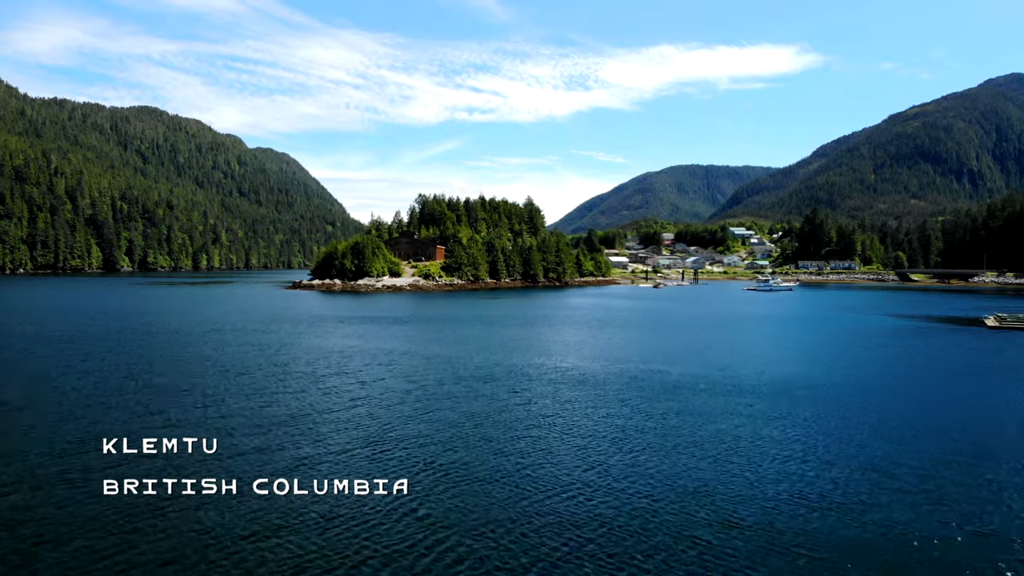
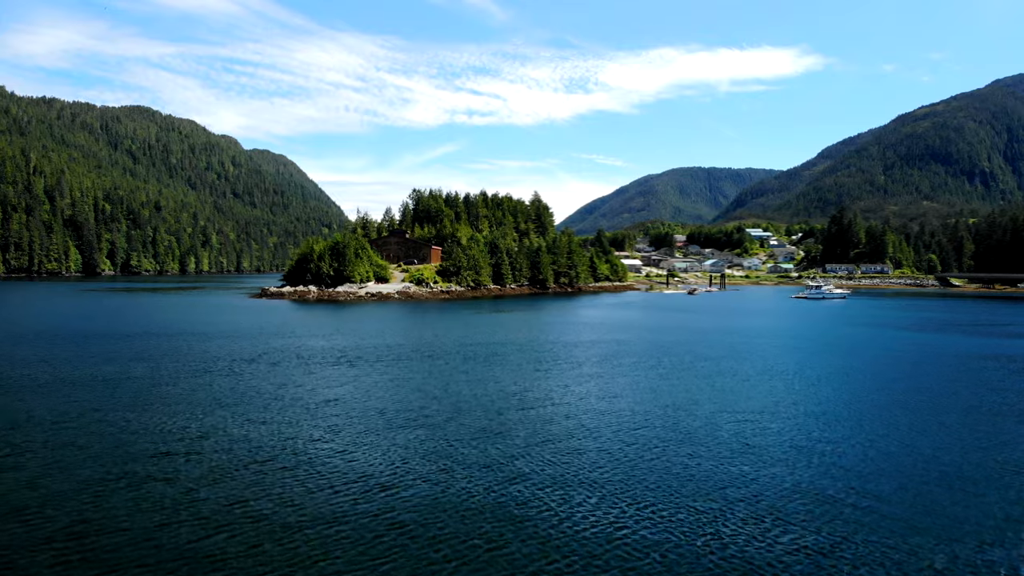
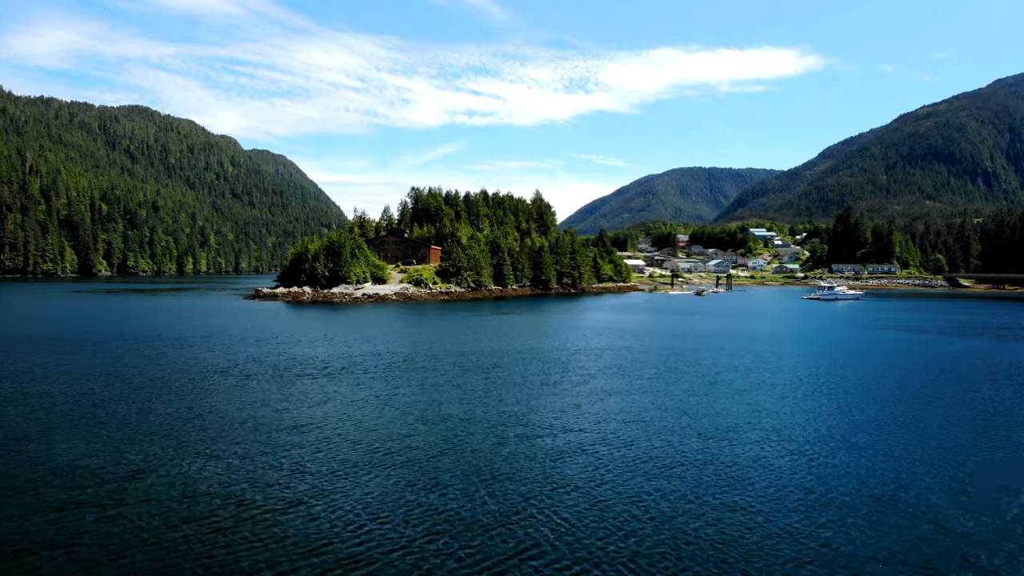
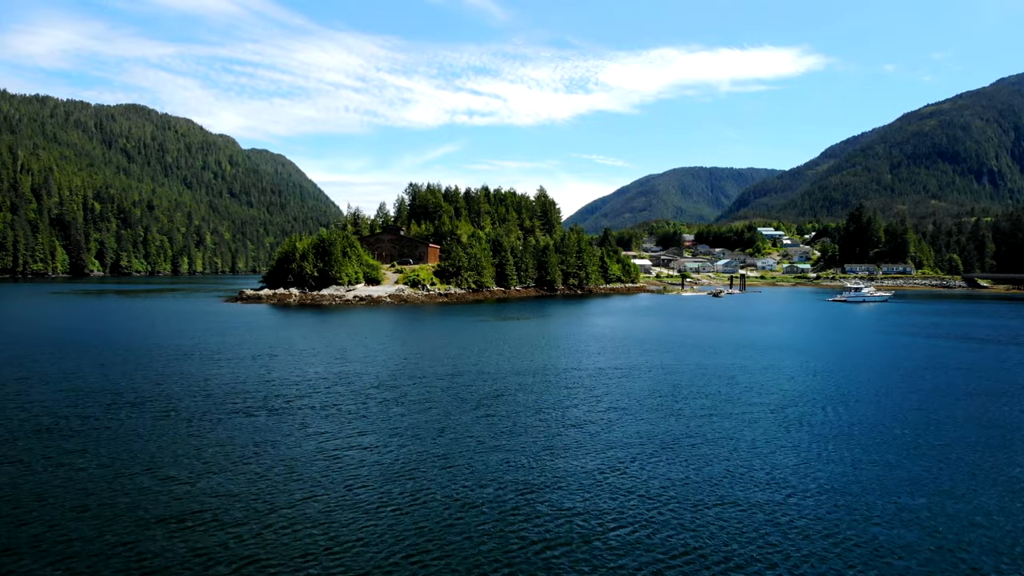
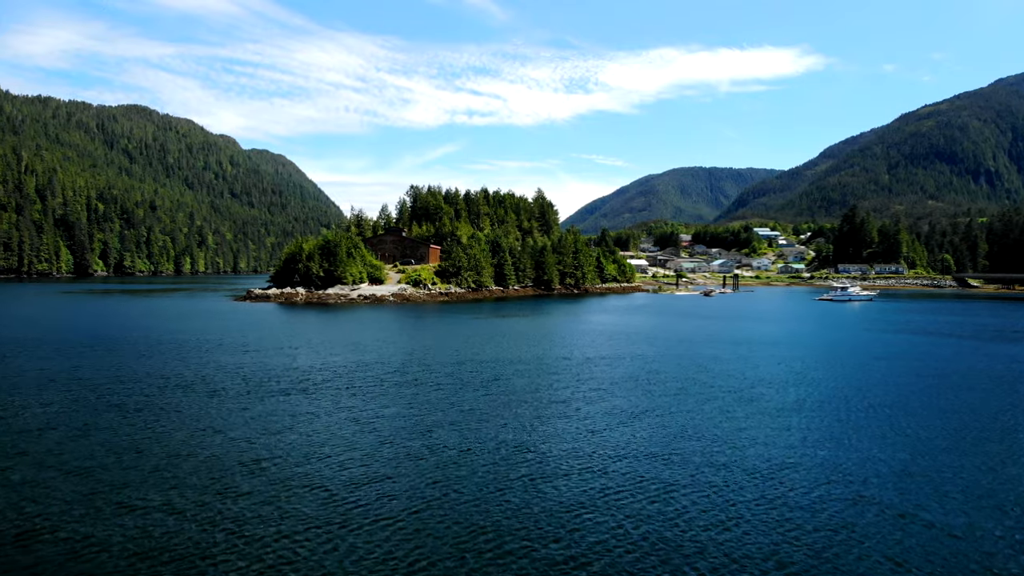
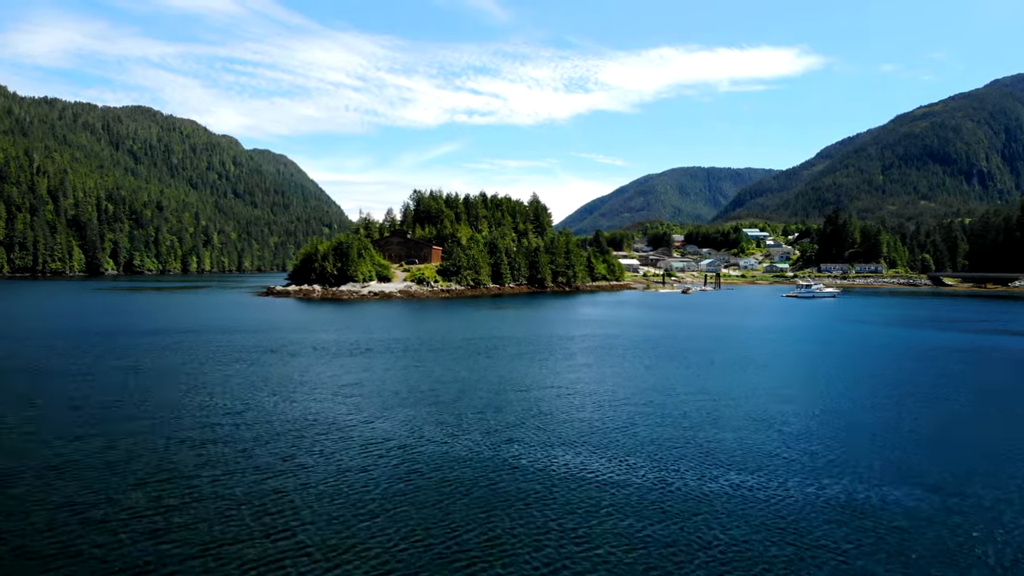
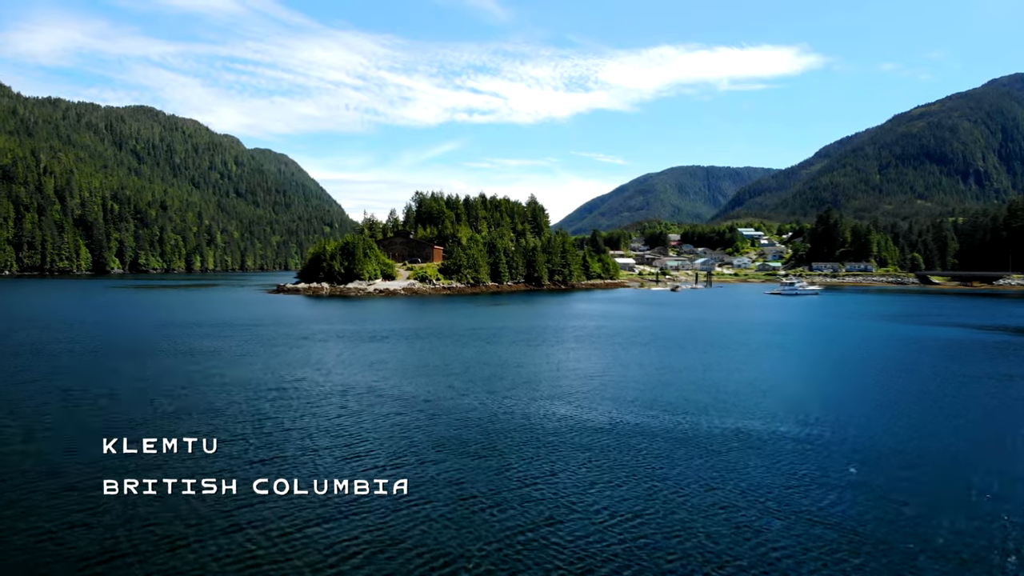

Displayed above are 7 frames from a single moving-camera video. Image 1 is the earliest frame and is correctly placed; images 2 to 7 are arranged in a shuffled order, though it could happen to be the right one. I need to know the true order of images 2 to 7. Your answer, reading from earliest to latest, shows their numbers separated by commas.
7, 6, 2, 3, 5, 4
